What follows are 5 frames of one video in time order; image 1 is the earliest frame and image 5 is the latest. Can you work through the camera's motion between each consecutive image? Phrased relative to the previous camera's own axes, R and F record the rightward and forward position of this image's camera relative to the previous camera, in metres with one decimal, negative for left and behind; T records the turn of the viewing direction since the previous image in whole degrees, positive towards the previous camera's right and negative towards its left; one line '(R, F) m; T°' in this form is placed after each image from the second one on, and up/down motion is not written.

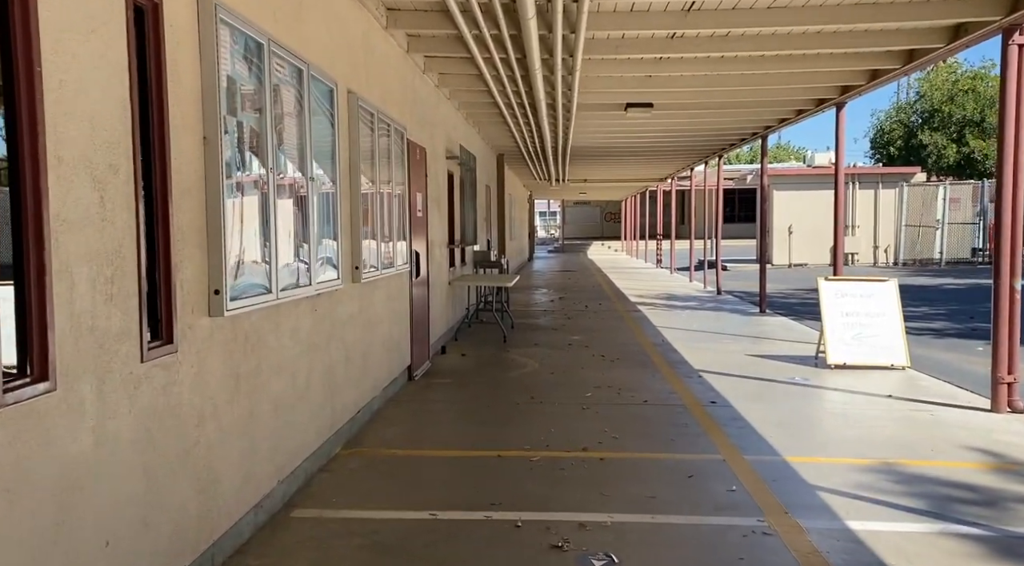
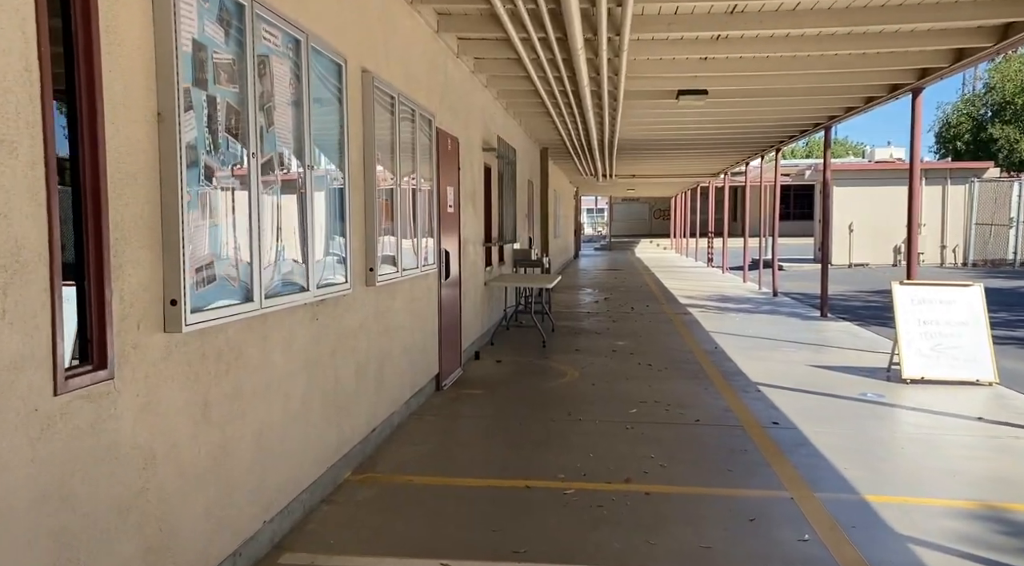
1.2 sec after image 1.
(+0.1, +0.6) m; -3°
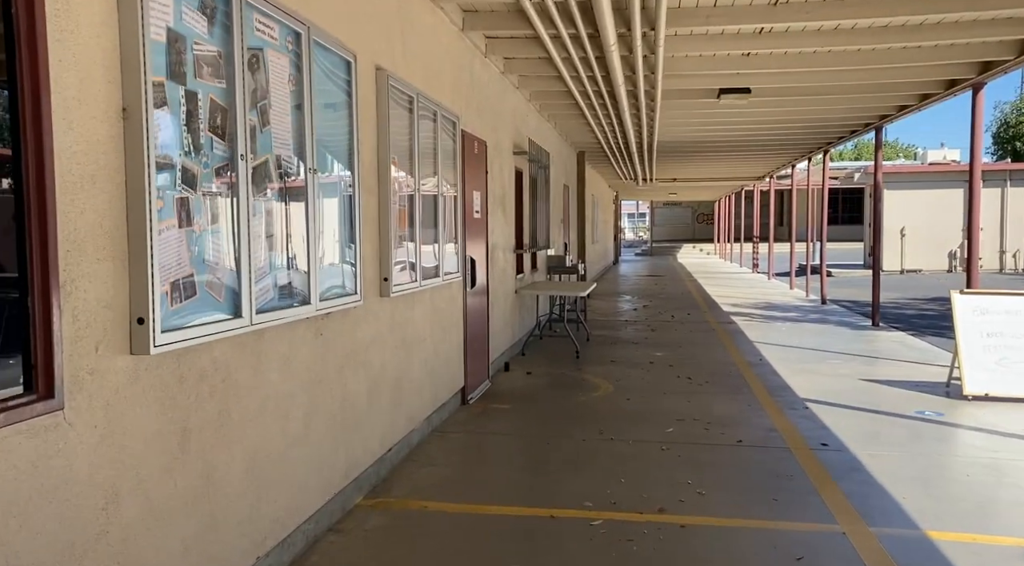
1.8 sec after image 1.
(+0.1, +0.3) m; -3°
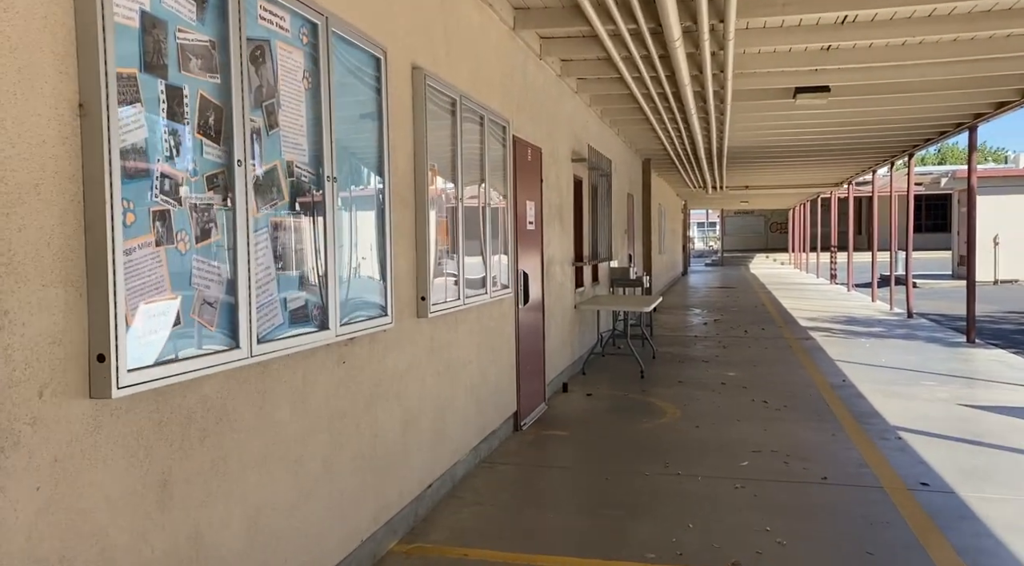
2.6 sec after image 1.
(+0.1, +0.4) m; -5°
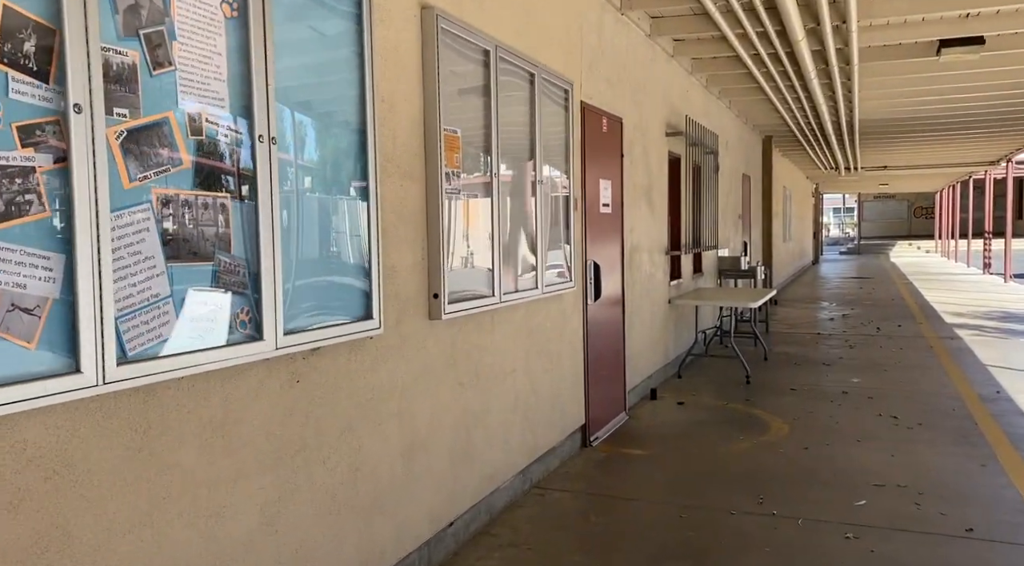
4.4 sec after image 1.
(+0.3, +0.8) m; -9°
